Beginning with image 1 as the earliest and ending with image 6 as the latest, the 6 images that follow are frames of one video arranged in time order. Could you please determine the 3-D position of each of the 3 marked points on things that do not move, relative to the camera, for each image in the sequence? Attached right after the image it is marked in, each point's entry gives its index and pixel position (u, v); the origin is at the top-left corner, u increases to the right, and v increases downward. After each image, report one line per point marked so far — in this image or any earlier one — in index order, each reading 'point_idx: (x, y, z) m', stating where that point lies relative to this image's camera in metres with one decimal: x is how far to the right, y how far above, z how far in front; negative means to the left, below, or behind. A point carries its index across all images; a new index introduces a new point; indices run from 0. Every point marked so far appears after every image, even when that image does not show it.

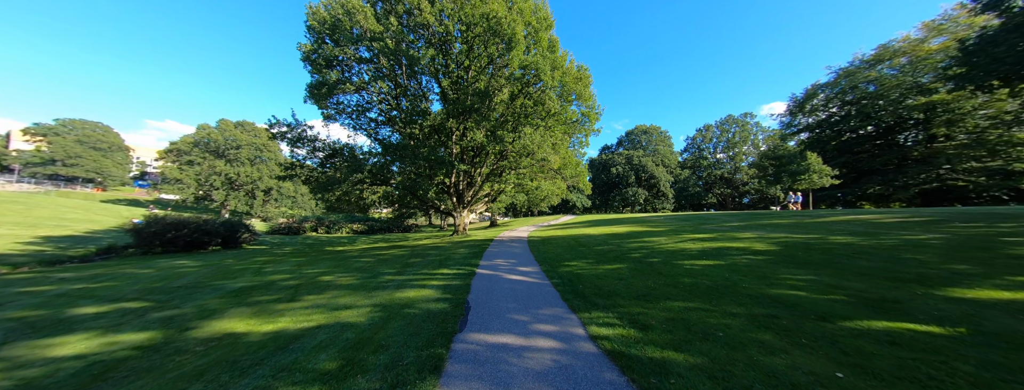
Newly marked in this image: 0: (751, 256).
0: (+6.1, -1.6, +6.6) m
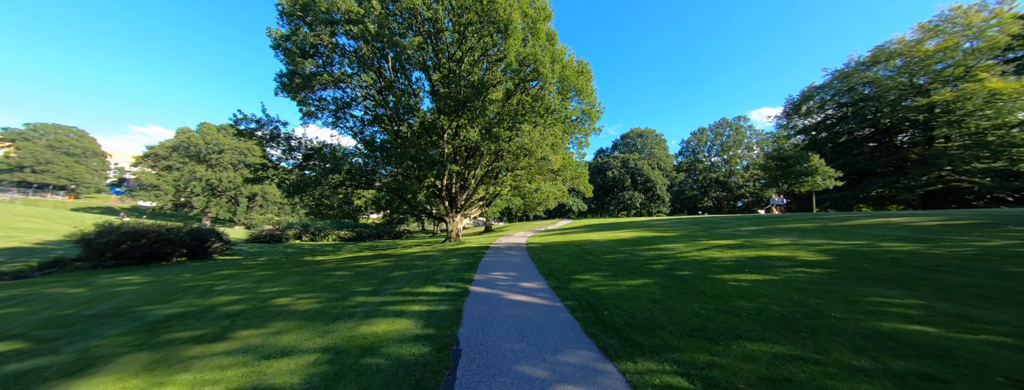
0: (+6.2, -1.6, +5.4) m
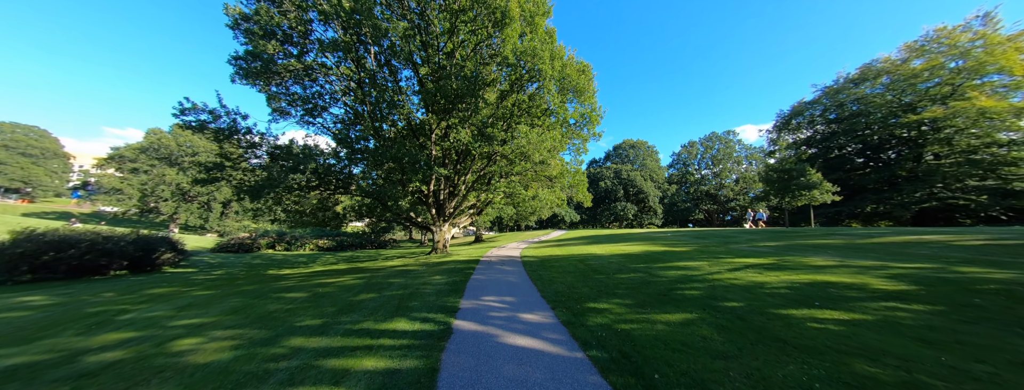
0: (+6.1, -1.7, +4.1) m
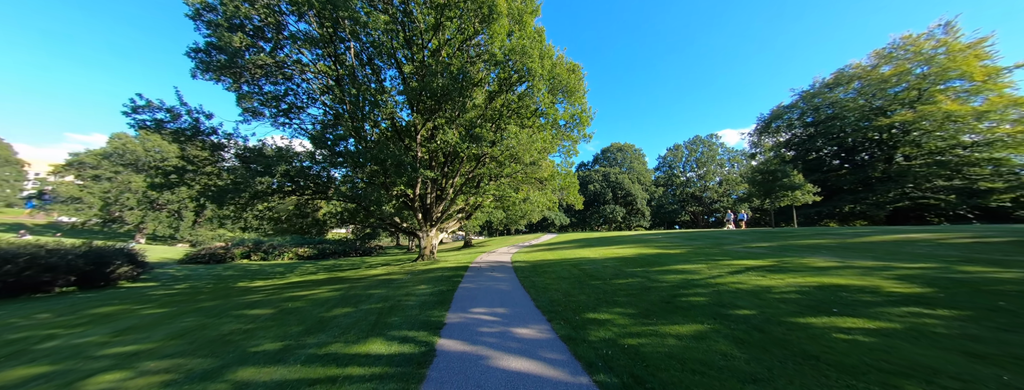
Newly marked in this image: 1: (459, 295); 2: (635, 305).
0: (+6.0, -1.6, +3.8) m
1: (-1.5, -2.8, +7.1) m
2: (+2.5, -2.3, +5.3) m
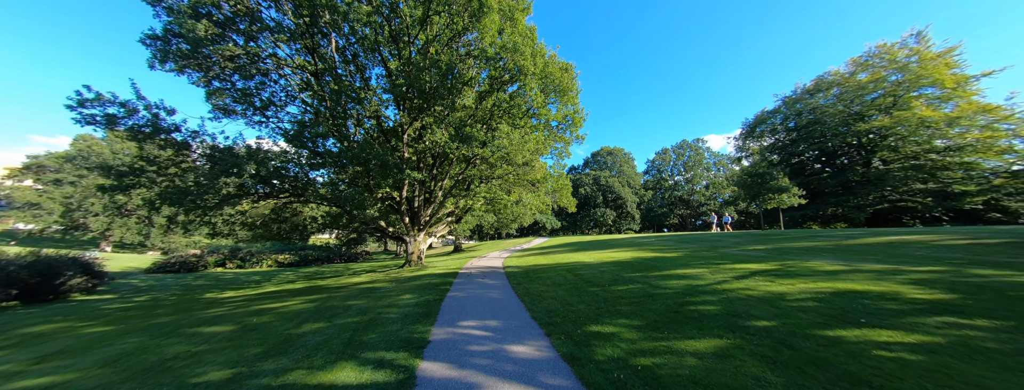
0: (+6.0, -1.6, +3.4) m
1: (-1.7, -2.8, +6.5) m
2: (+2.4, -2.3, +4.8) m
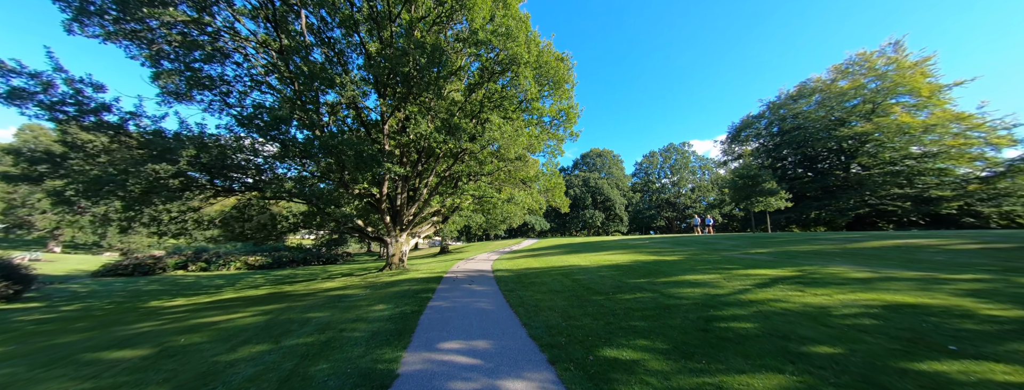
0: (+5.9, -1.5, +2.7) m
1: (-1.8, -2.7, +5.5) m
2: (+2.3, -2.1, +4.0) m
